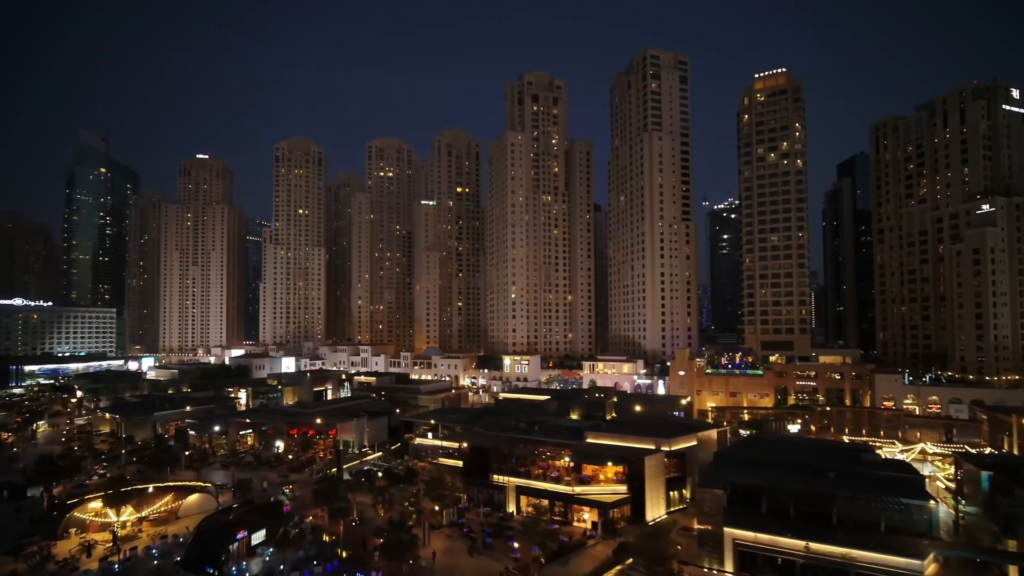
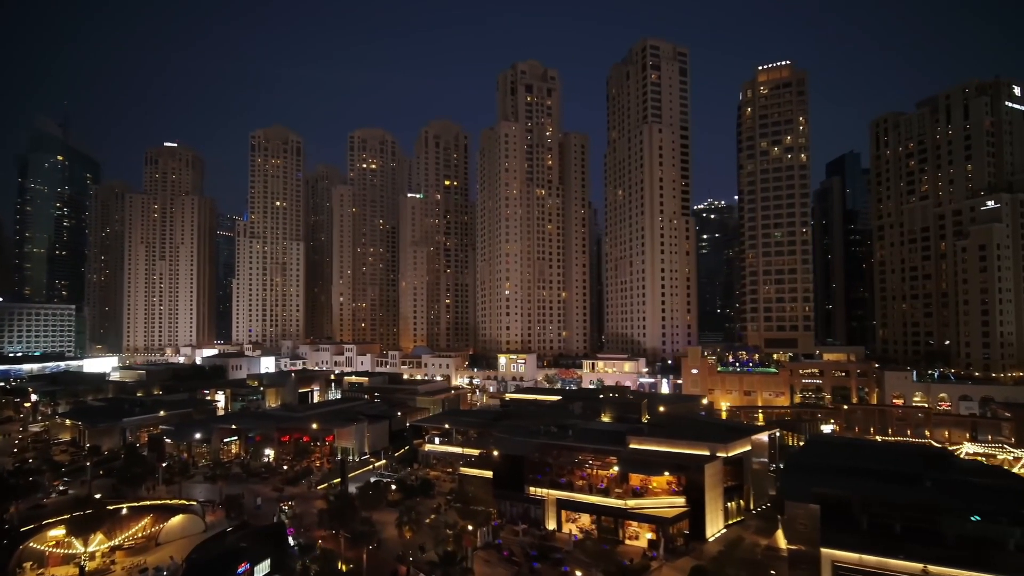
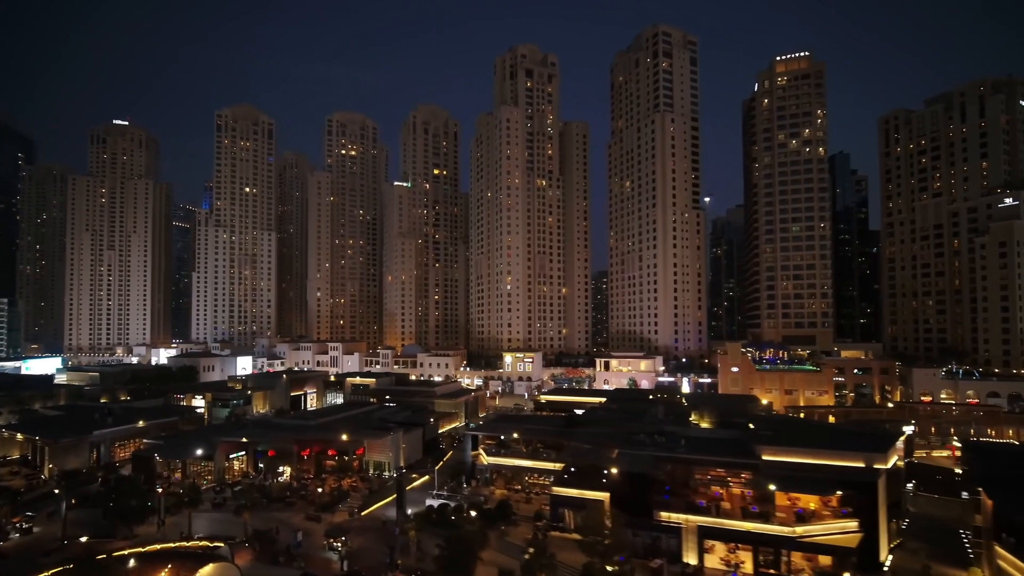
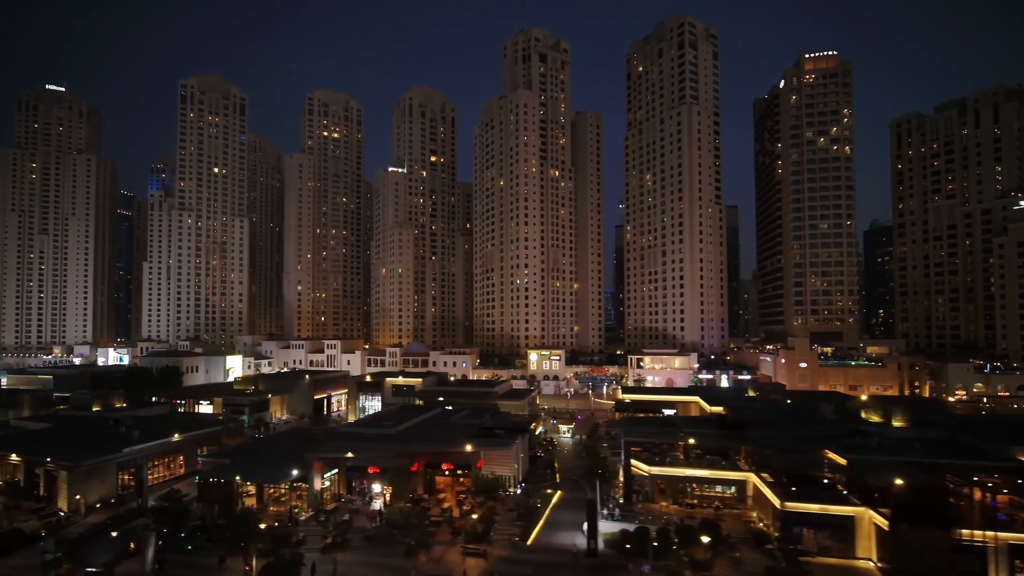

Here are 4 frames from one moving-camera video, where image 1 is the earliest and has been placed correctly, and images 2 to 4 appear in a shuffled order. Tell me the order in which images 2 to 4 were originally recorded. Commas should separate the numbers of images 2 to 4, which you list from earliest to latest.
2, 3, 4
